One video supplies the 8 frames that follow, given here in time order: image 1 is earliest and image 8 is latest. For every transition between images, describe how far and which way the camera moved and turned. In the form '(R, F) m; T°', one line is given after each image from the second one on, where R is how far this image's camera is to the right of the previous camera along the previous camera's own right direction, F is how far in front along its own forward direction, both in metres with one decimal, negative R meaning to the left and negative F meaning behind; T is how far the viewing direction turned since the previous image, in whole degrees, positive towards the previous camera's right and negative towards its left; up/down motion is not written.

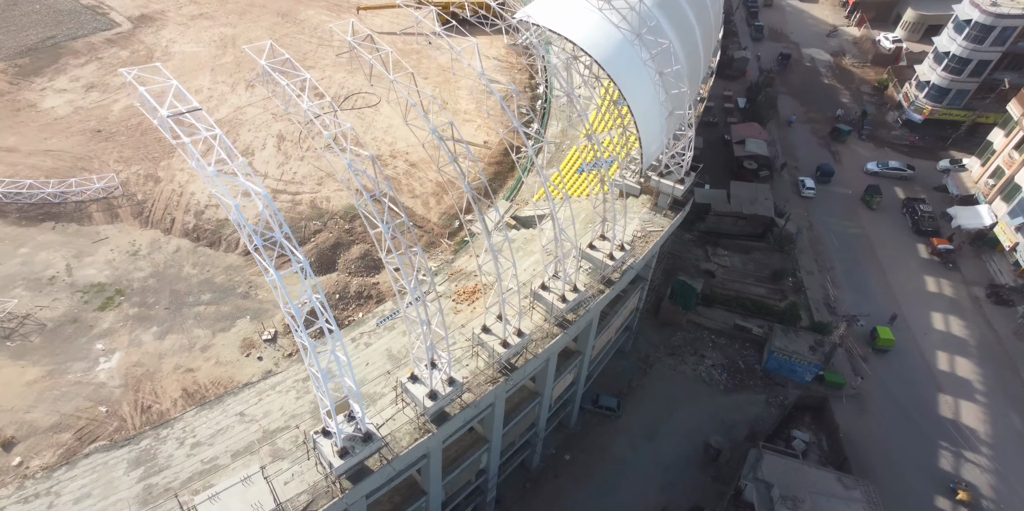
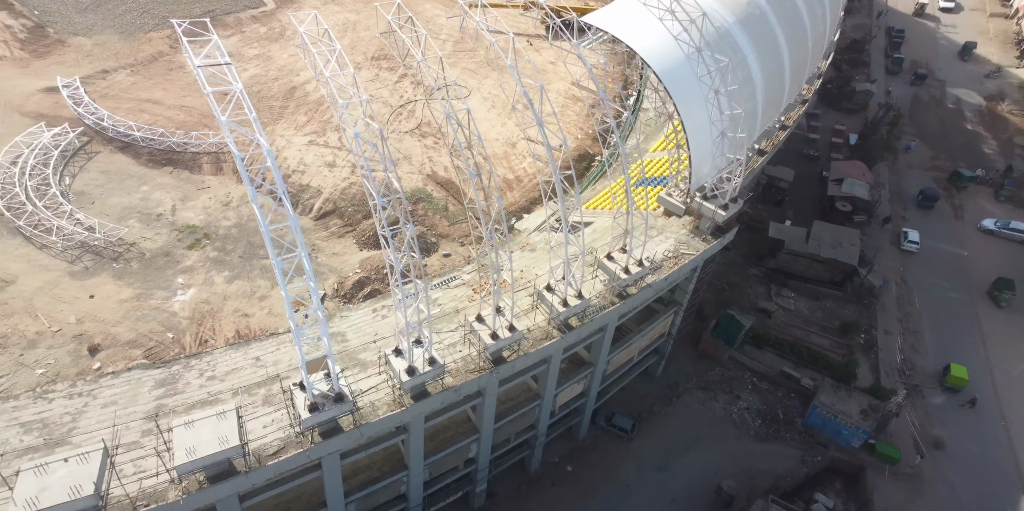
(+5.3, +0.3) m; -11°
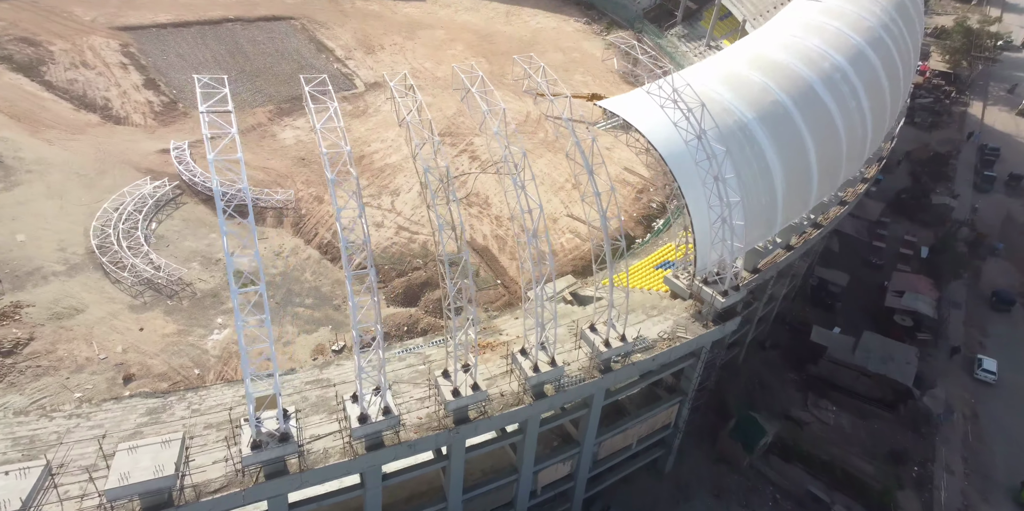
(+5.5, +1.1) m; -10°
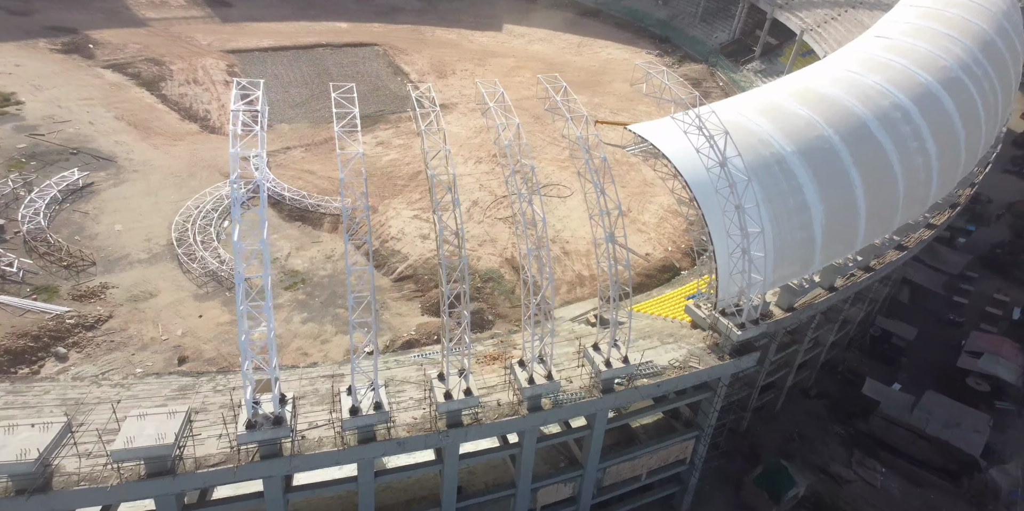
(+3.3, -0.5) m; -7°
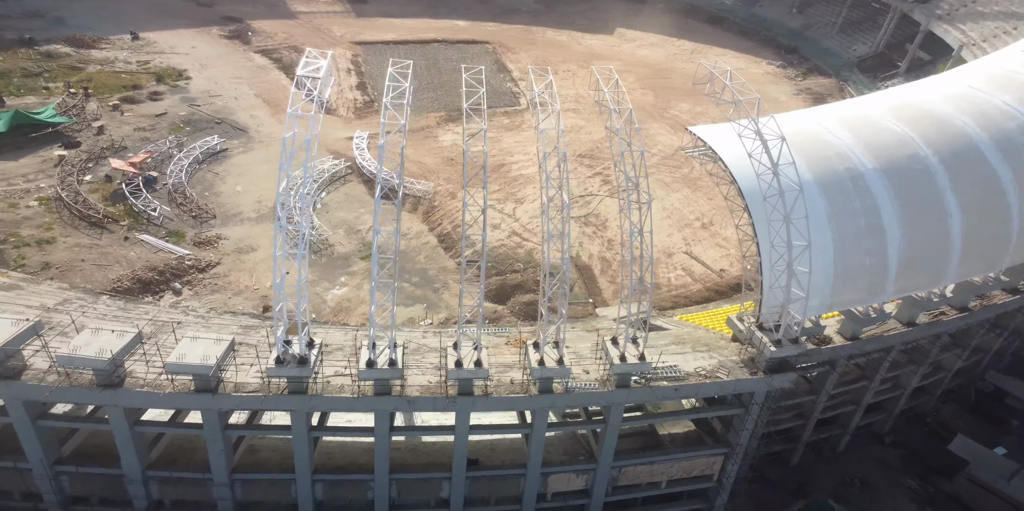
(+4.2, -0.6) m; -11°
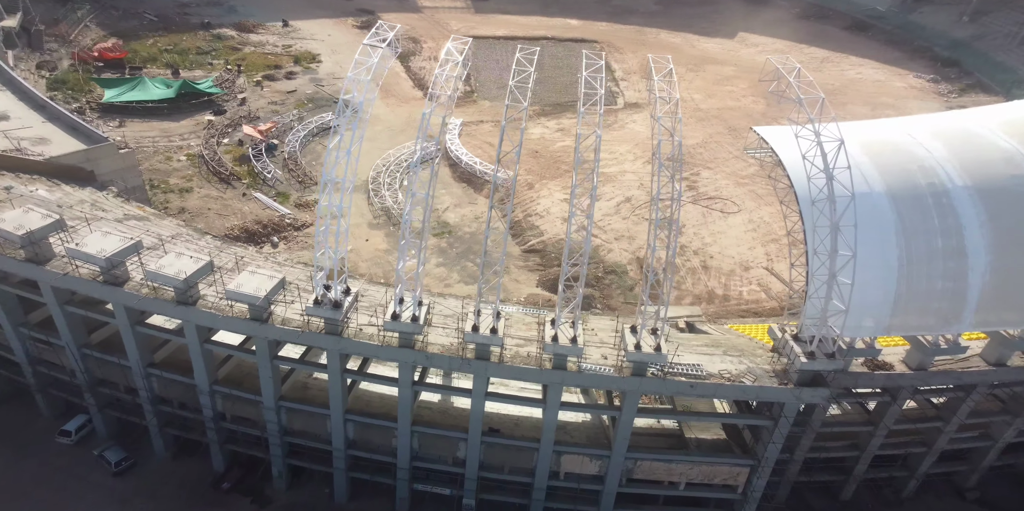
(+4.5, -0.7) m; -11°
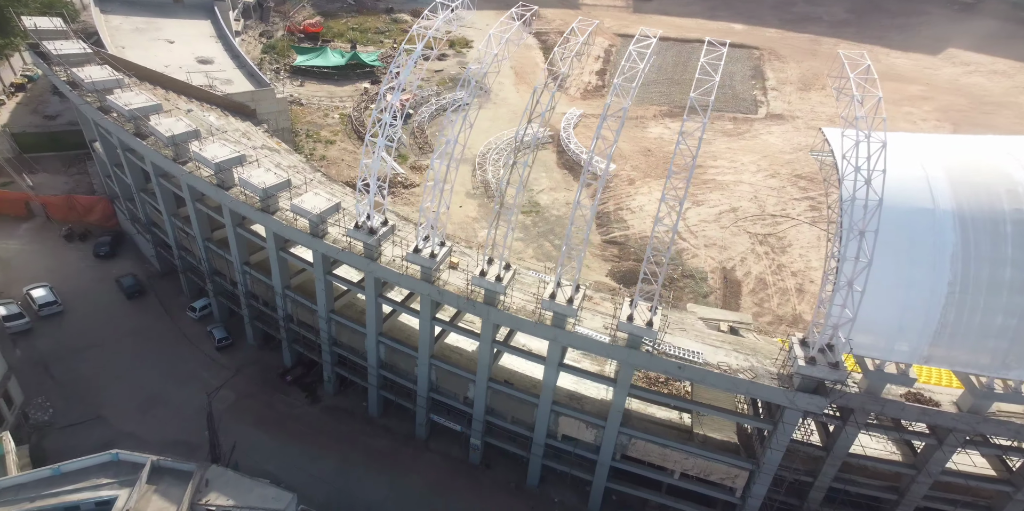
(+7.9, -1.3) m; -15°
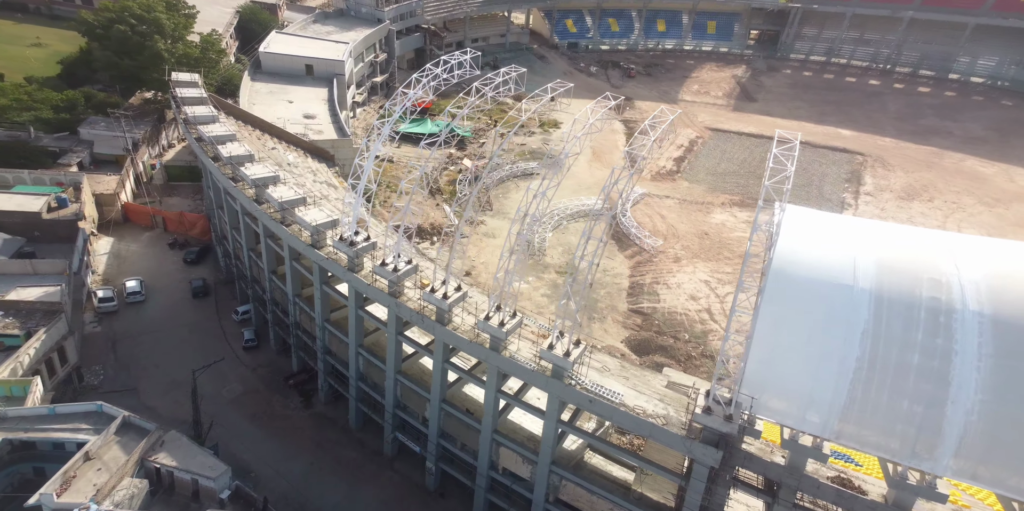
(+10.1, -0.9) m; -13°
